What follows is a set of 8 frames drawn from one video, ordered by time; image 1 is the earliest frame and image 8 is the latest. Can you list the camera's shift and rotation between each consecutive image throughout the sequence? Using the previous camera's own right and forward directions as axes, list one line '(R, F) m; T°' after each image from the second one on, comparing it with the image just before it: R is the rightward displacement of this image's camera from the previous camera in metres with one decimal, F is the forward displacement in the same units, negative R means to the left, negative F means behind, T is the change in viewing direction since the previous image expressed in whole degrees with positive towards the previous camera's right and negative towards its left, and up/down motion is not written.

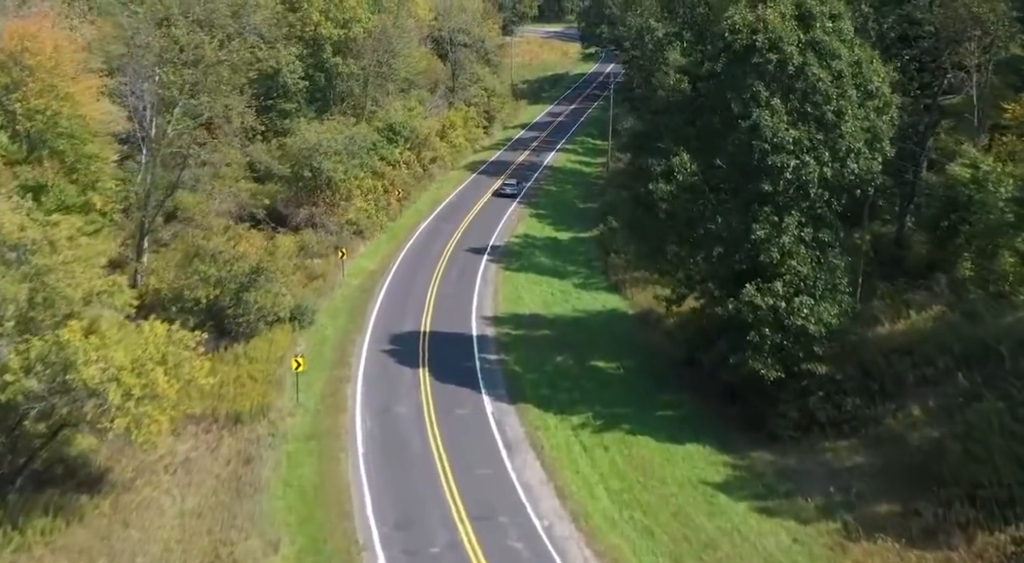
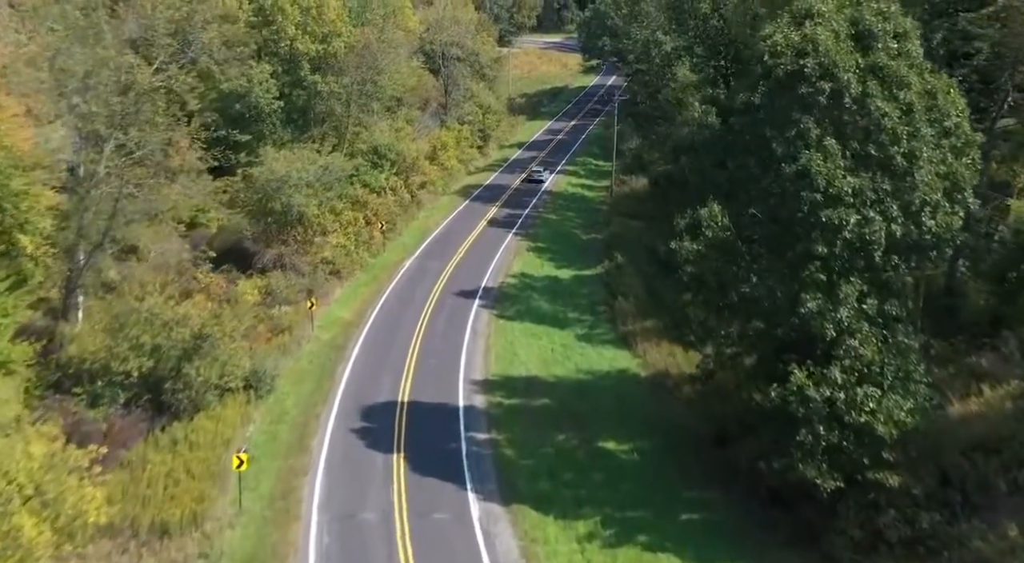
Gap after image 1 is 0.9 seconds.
(+0.2, +5.5) m; 0°
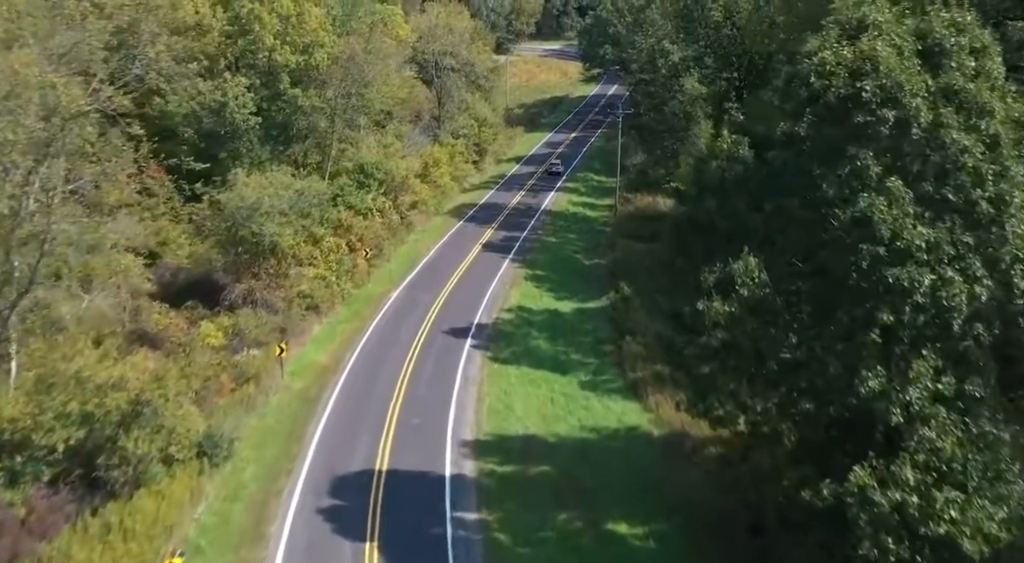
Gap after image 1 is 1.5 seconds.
(+0.1, +4.2) m; 0°
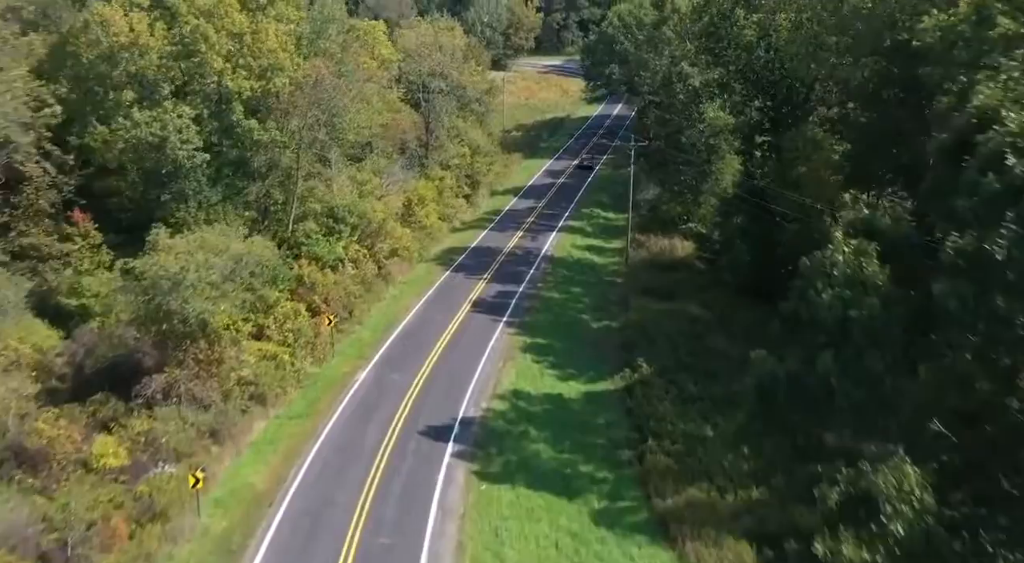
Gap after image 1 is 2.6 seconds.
(+0.2, +8.1) m; 0°
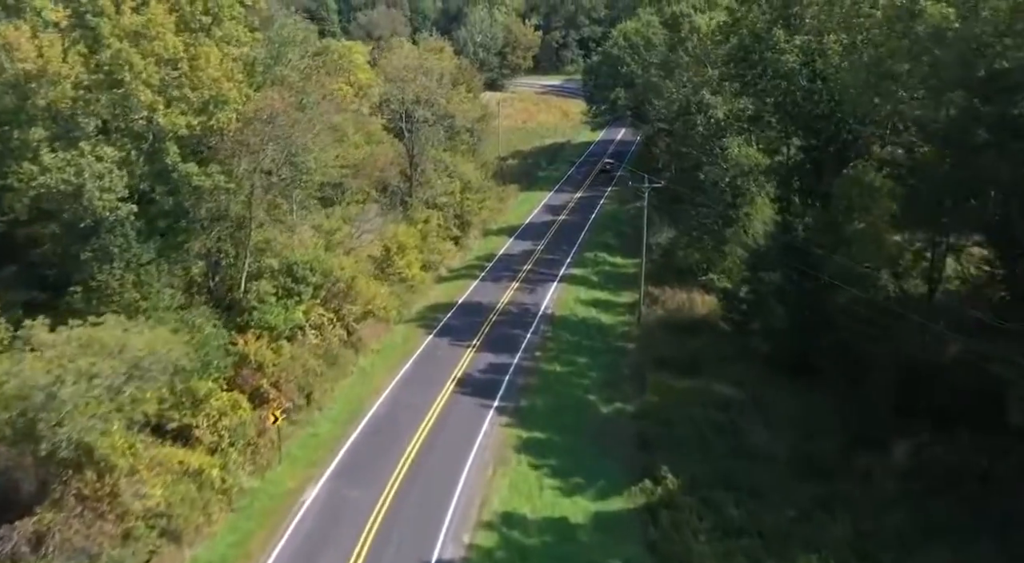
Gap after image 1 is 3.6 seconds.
(+0.2, +7.7) m; 0°
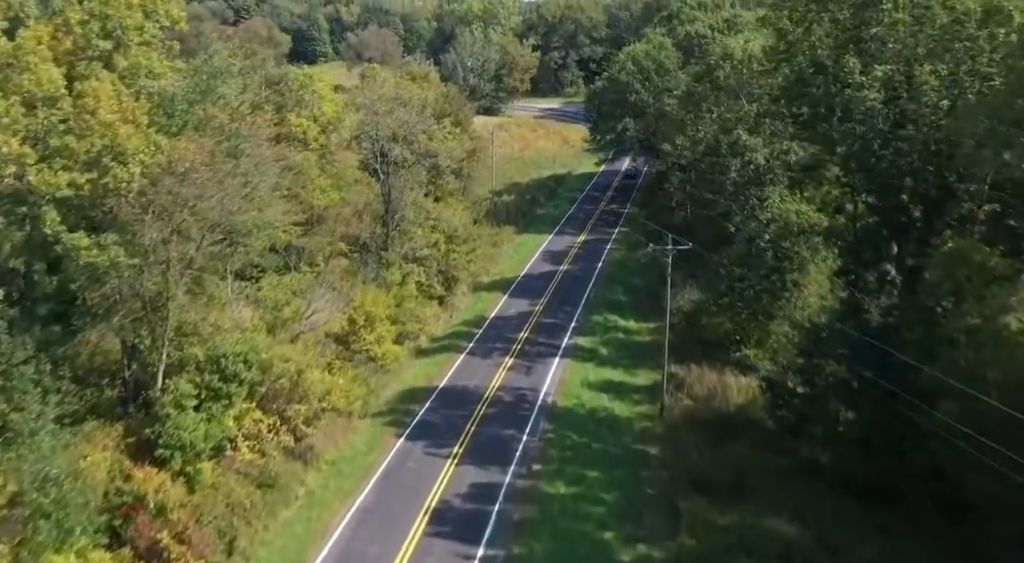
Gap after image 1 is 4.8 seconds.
(+0.2, +8.9) m; 0°
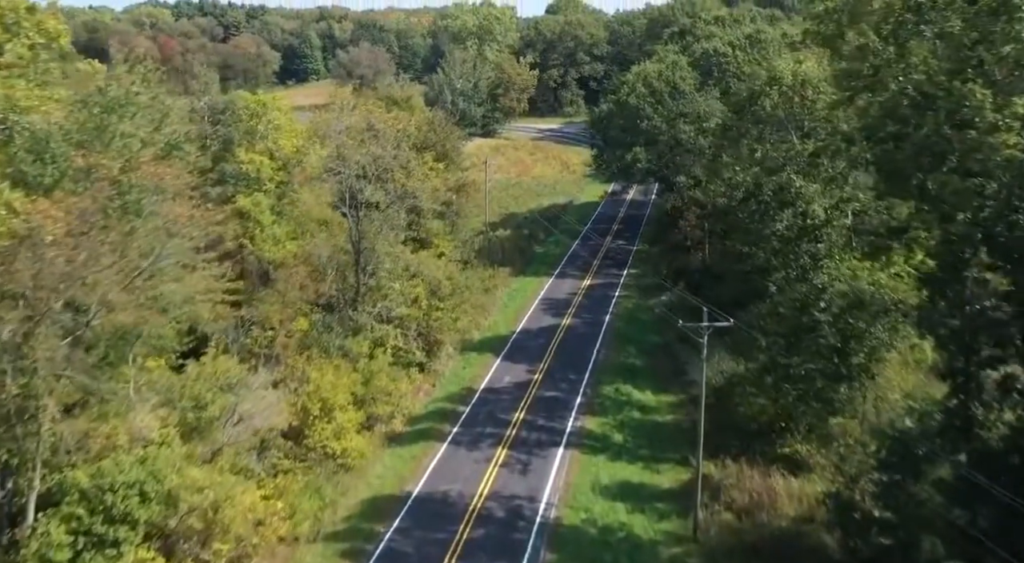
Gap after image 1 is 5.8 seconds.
(+0.2, +8.1) m; 0°
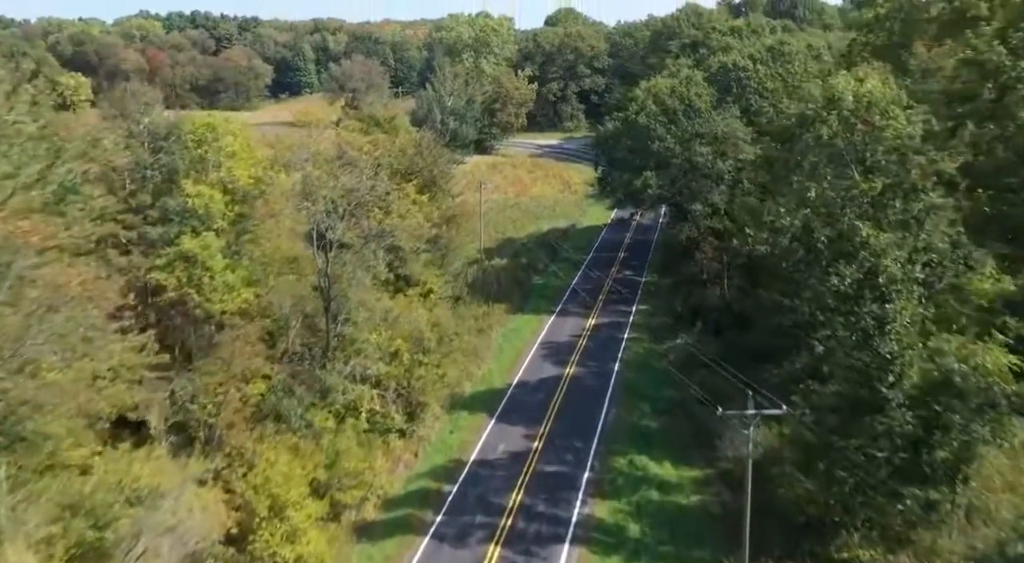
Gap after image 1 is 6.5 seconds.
(+0.1, +6.2) m; 0°
